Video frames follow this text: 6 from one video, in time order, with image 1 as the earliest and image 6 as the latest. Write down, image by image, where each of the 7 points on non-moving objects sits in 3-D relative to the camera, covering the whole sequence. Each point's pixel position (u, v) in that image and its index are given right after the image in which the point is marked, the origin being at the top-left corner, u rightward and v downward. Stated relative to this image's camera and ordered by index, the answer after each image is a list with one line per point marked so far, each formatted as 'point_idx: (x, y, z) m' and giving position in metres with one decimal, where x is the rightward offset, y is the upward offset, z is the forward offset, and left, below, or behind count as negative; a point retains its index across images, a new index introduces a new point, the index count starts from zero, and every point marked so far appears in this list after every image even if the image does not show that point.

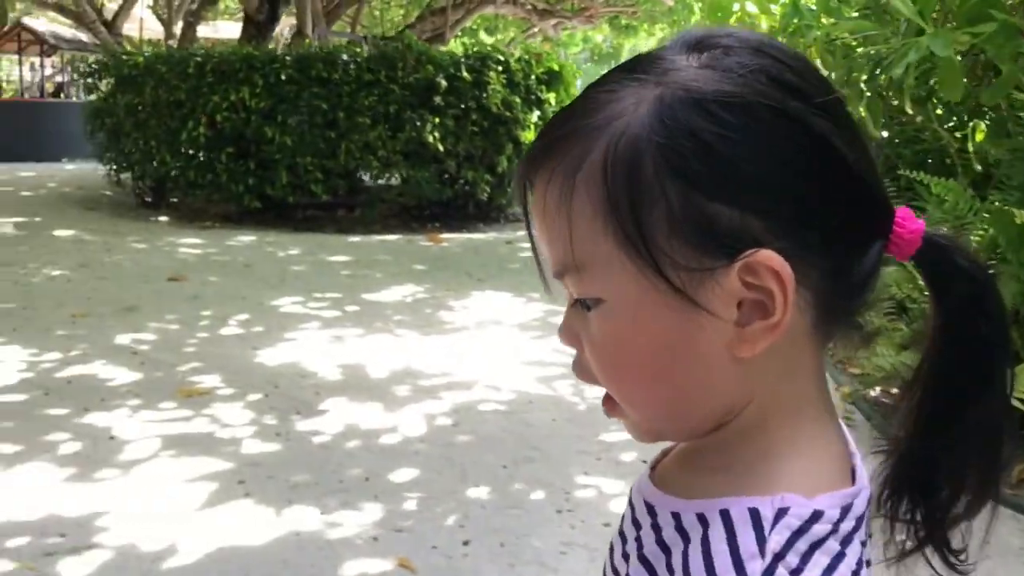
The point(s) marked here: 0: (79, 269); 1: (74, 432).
0: (-3.3, +0.1, +7.6) m
1: (-1.8, -0.6, +4.0) m
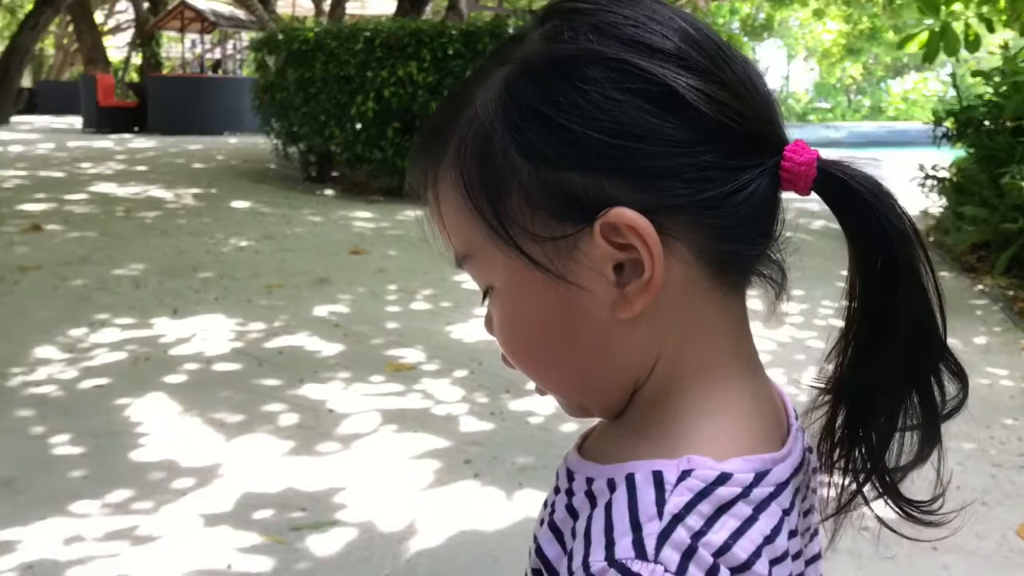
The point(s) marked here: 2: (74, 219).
0: (-2.0, +0.4, +7.8) m
1: (-0.9, -0.5, +4.0) m
2: (-3.8, +0.6, +8.5) m
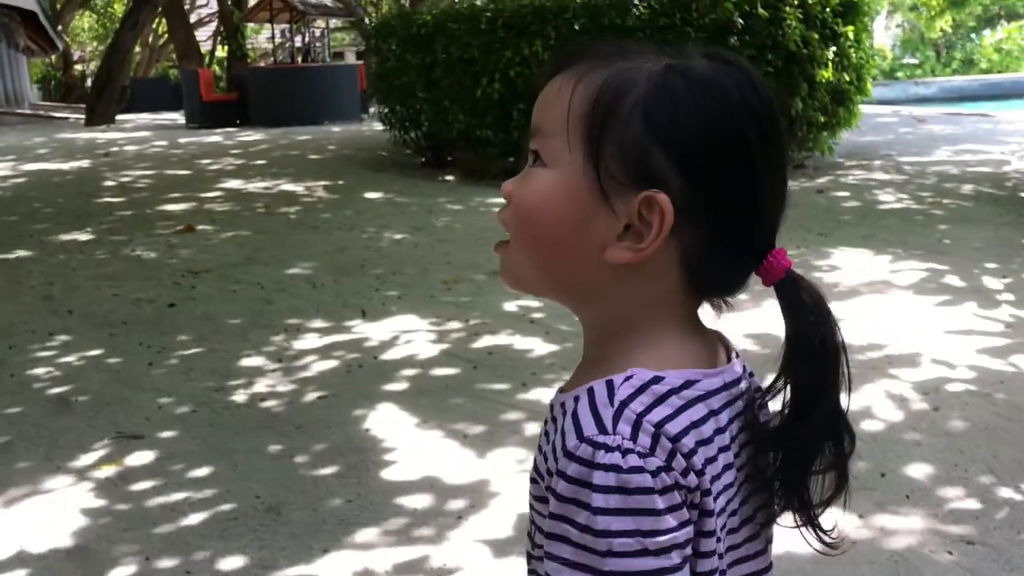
0: (-0.8, +0.4, +7.6) m
1: (+0.1, -0.5, +3.8) m
2: (-2.5, +0.6, +8.5) m
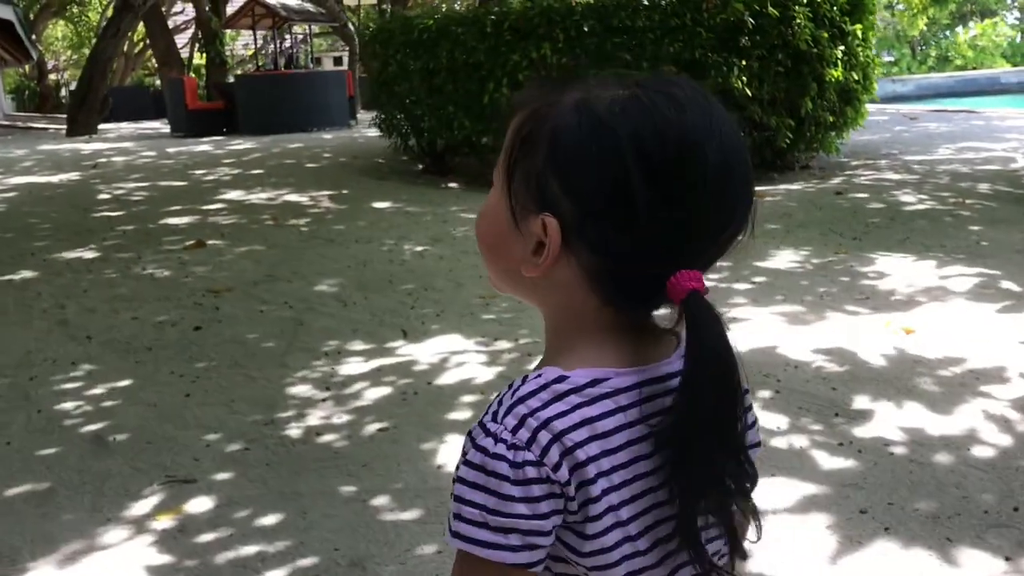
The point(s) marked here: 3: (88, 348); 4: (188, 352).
0: (-0.6, +0.3, +7.4) m
1: (+0.4, -0.5, +3.6) m
2: (-2.3, +0.5, +8.2) m
3: (-2.1, -0.3, +5.0) m
4: (-1.6, -0.3, +4.8) m
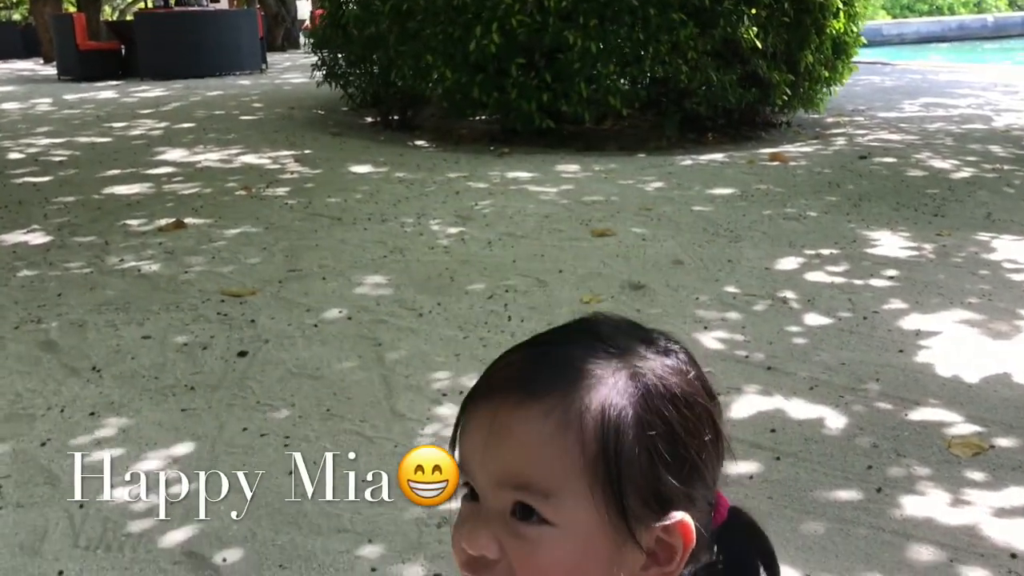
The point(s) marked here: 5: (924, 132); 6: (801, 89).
0: (-0.3, +0.4, +6.2) m
1: (+1.1, -0.7, +2.6) m
2: (-2.1, +0.6, +6.8) m
3: (-1.5, -0.4, +3.7) m
4: (-1.0, -0.4, +3.6) m
5: (+4.6, +1.7, +10.9) m
6: (+3.0, +2.1, +10.3) m
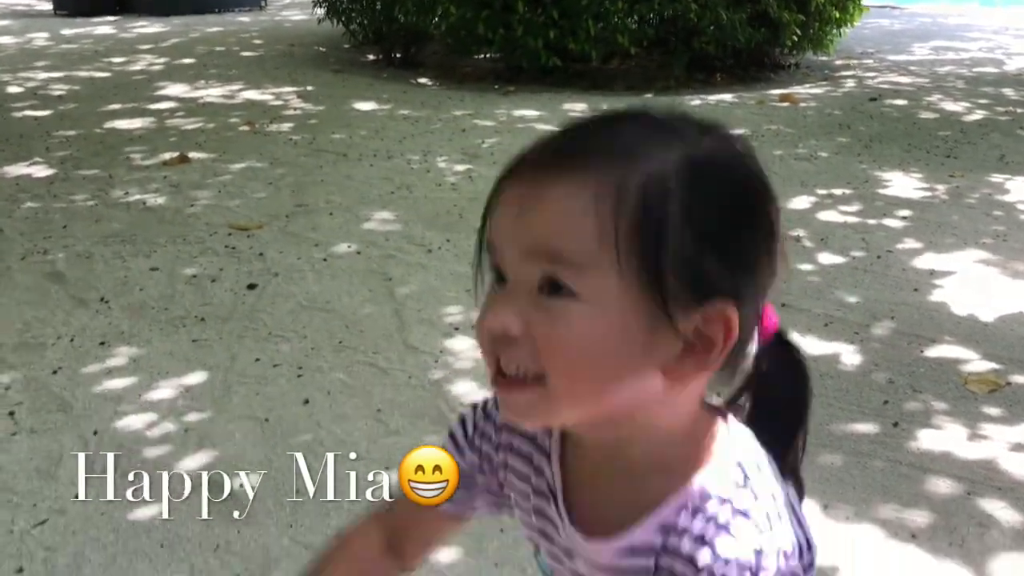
0: (-0.2, +0.8, +6.1) m
1: (+1.2, -0.5, +2.6) m
2: (-2.1, +1.0, +6.7) m
3: (-1.5, -0.1, +3.7) m
4: (-0.9, -0.1, +3.6) m
5: (+4.6, +2.3, +10.7) m
6: (+3.1, +2.7, +10.2) m
